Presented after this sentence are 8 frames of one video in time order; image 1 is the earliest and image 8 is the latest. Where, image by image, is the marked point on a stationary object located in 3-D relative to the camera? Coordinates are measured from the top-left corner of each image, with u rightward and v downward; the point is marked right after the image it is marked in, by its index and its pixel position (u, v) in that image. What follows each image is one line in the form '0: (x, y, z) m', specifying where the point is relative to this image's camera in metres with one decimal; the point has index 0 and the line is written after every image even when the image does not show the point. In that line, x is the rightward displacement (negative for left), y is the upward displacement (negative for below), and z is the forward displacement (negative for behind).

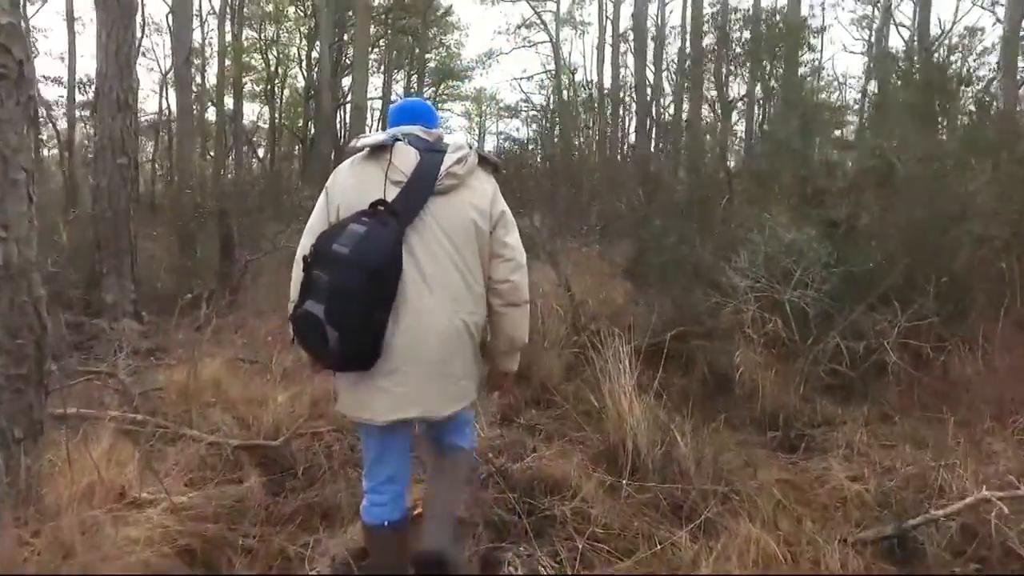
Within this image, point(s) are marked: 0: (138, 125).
0: (-3.5, +1.5, +5.9) m
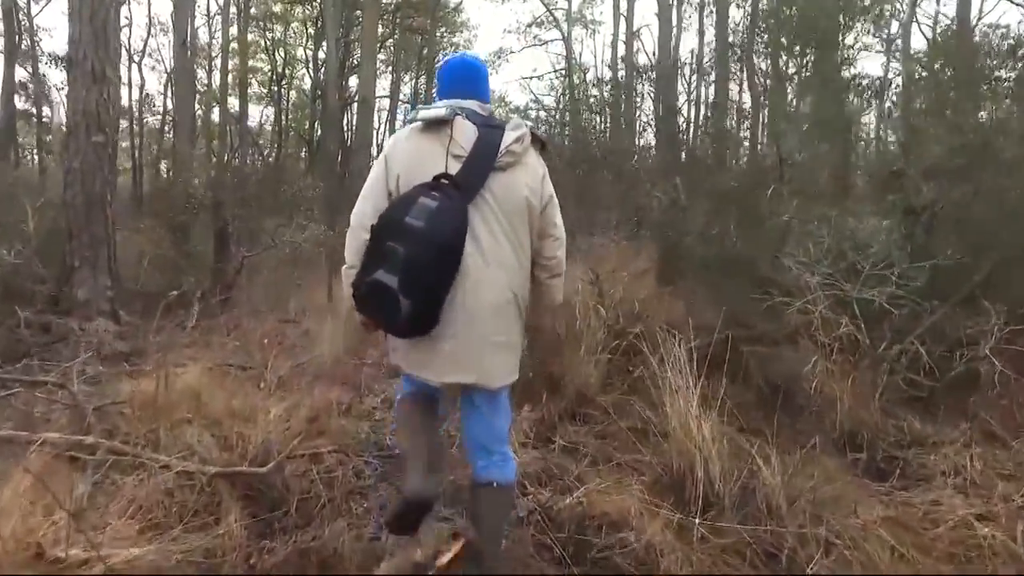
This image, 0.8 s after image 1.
0: (-3.3, +1.6, +5.2) m
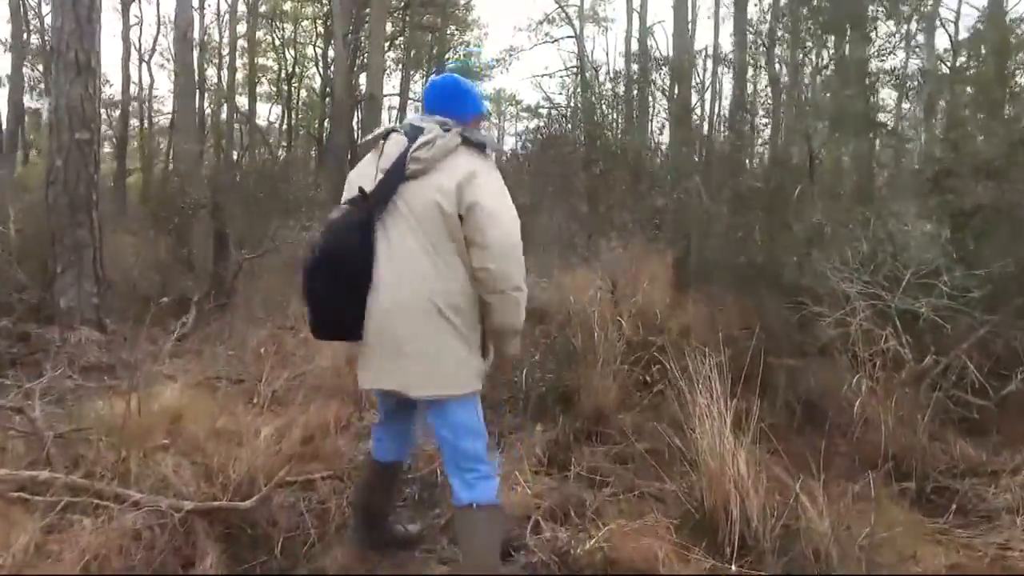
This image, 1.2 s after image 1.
0: (-3.2, +1.5, +4.9) m
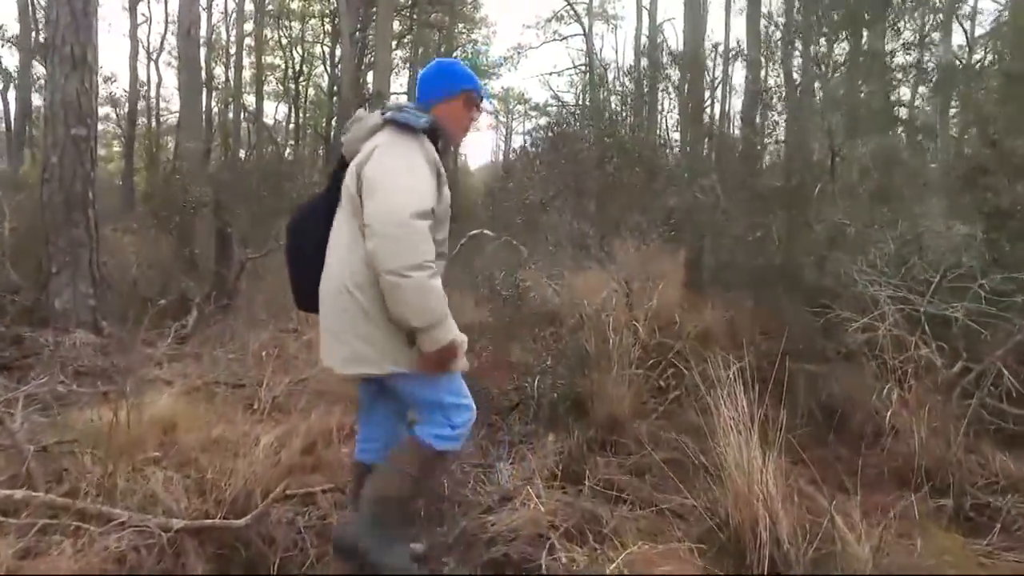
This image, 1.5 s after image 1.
0: (-3.1, +1.5, +4.7) m
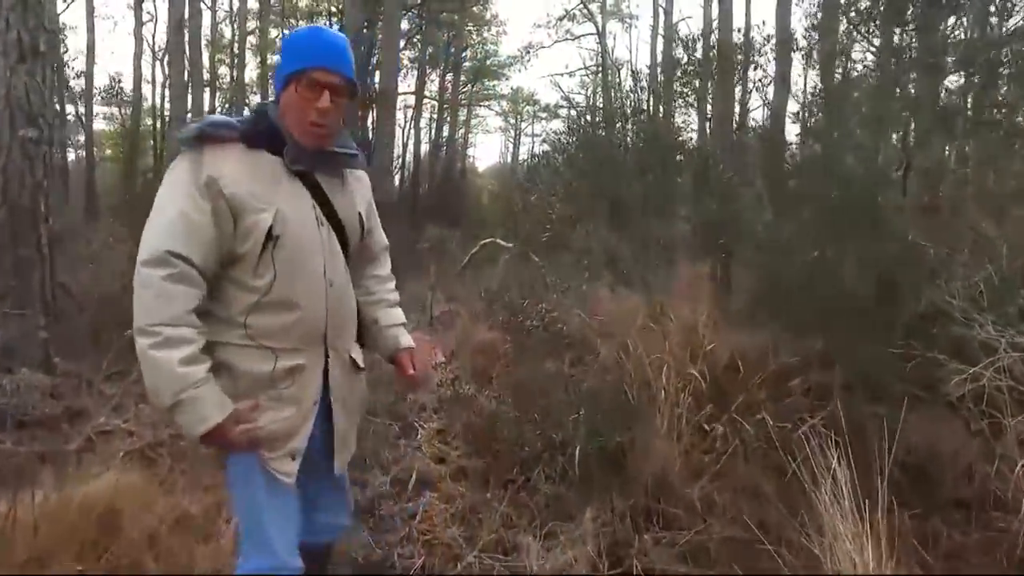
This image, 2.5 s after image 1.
0: (-2.9, +1.3, +4.1) m
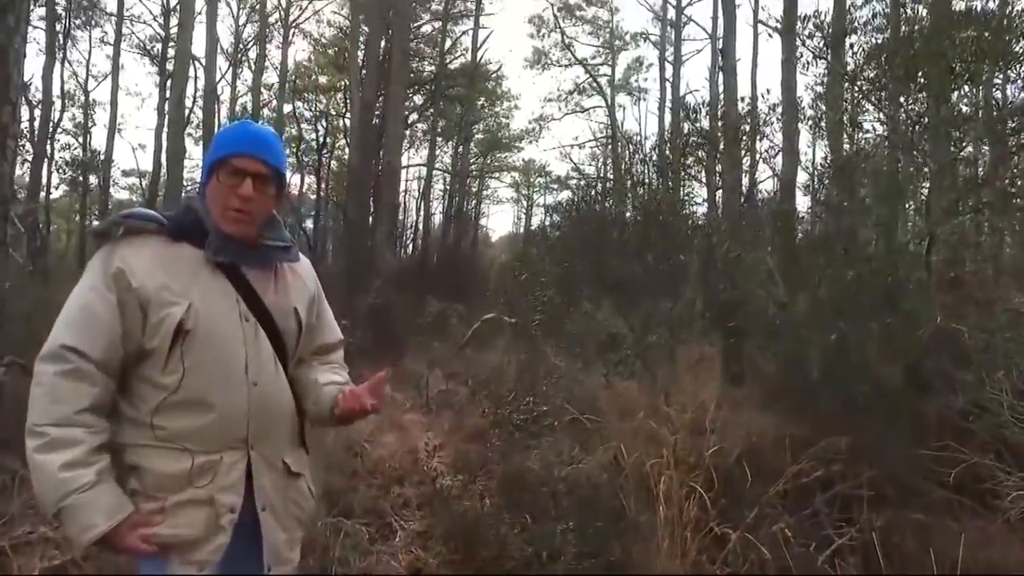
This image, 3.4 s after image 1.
0: (-3.0, +0.8, +3.9) m
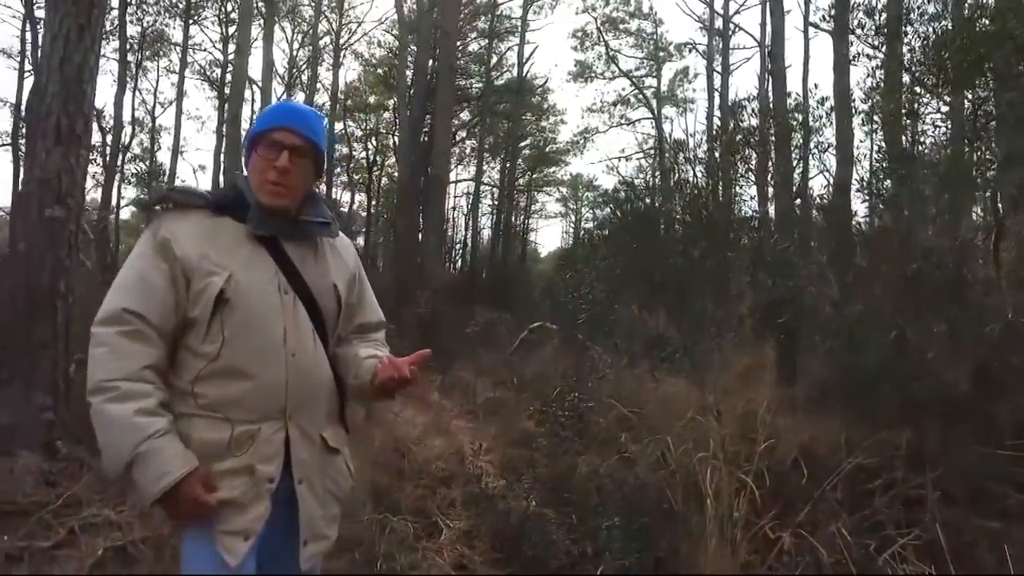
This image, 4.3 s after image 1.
0: (-2.7, +0.8, +4.1) m
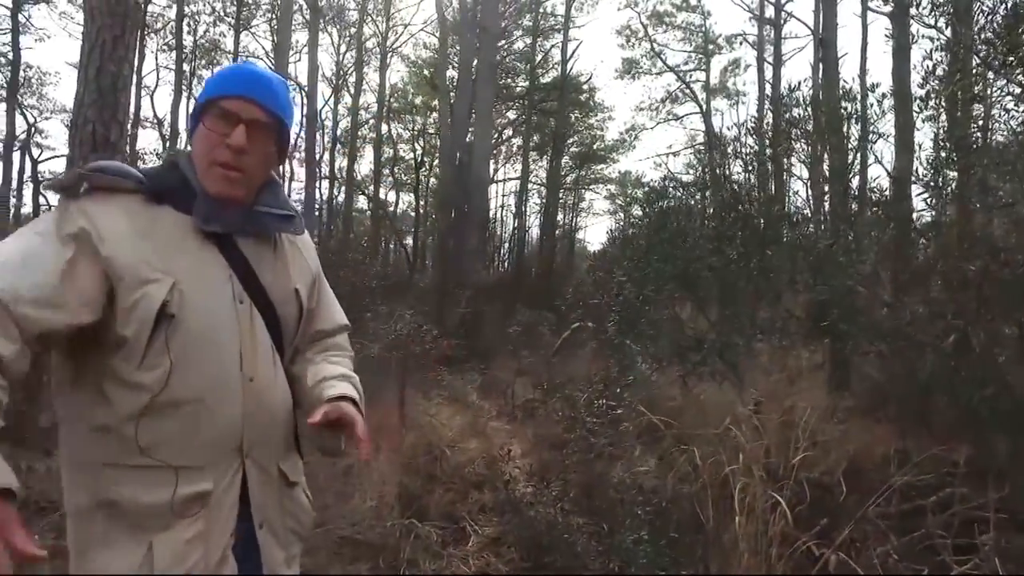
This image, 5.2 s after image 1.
0: (-2.6, +0.8, +4.2) m
